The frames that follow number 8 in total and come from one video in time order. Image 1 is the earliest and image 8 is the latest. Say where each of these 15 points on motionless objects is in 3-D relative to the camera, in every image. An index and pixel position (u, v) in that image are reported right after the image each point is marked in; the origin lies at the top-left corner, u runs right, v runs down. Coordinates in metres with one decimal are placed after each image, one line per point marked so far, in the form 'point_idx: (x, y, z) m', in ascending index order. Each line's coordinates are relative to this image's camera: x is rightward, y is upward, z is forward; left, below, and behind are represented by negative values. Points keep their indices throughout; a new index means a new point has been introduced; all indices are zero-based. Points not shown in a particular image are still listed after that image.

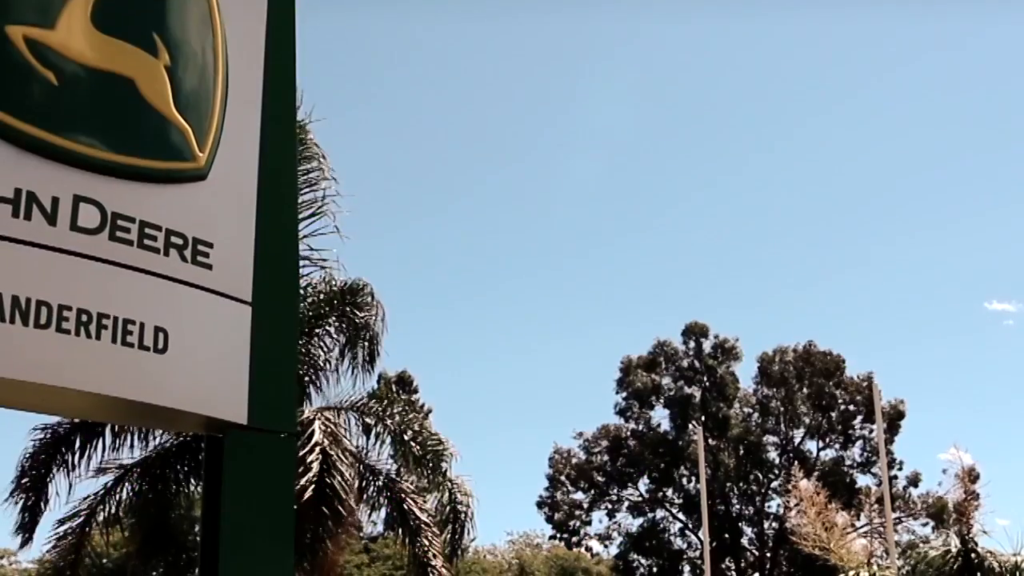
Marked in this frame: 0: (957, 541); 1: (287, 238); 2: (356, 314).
0: (+3.8, -2.2, +14.4) m
1: (-1.4, +0.3, +10.6) m
2: (-1.6, -0.3, +17.4) m
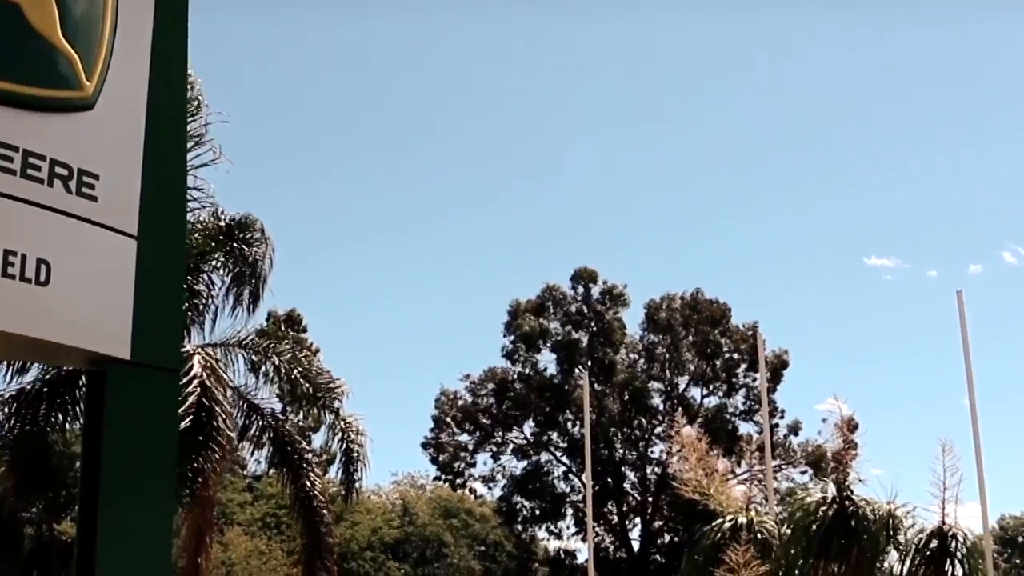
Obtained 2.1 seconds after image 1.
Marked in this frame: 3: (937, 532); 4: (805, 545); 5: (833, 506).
0: (+2.8, -1.7, +14.7) m
1: (-2.1, +0.7, +10.4) m
2: (-2.7, +0.4, +17.2) m
3: (+3.6, -2.1, +14.4) m
4: (+2.5, -2.2, +14.5) m
5: (+2.8, -1.9, +14.6) m
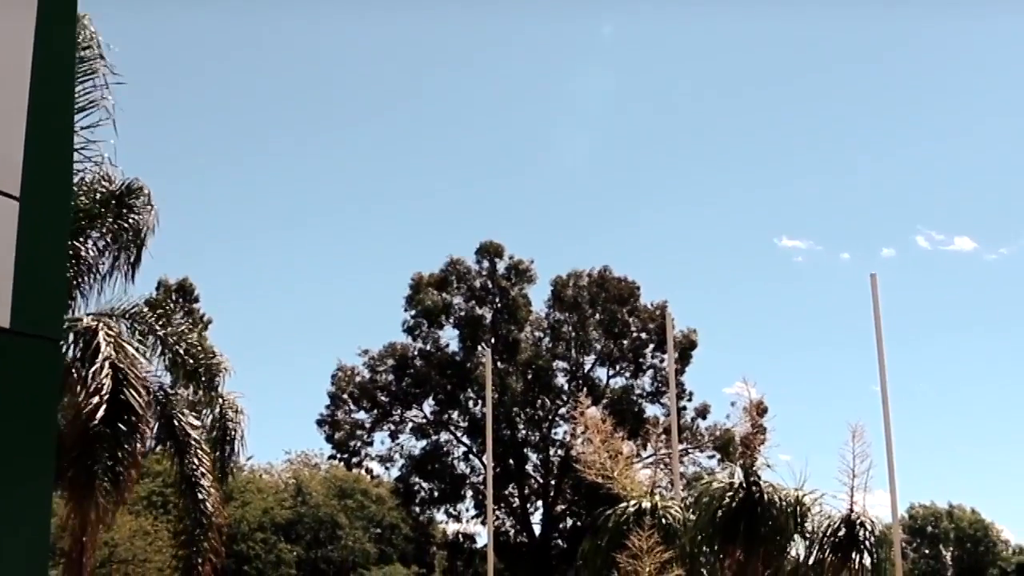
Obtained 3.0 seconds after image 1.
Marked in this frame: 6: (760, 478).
0: (+1.9, -1.6, +14.3) m
1: (-2.7, +0.9, +9.7) m
2: (-3.7, +0.7, +16.5) m
3: (+2.8, -1.9, +14.0) m
4: (+1.6, -2.0, +14.0) m
5: (+1.9, -1.7, +14.1) m
6: (+2.1, -1.6, +14.2) m
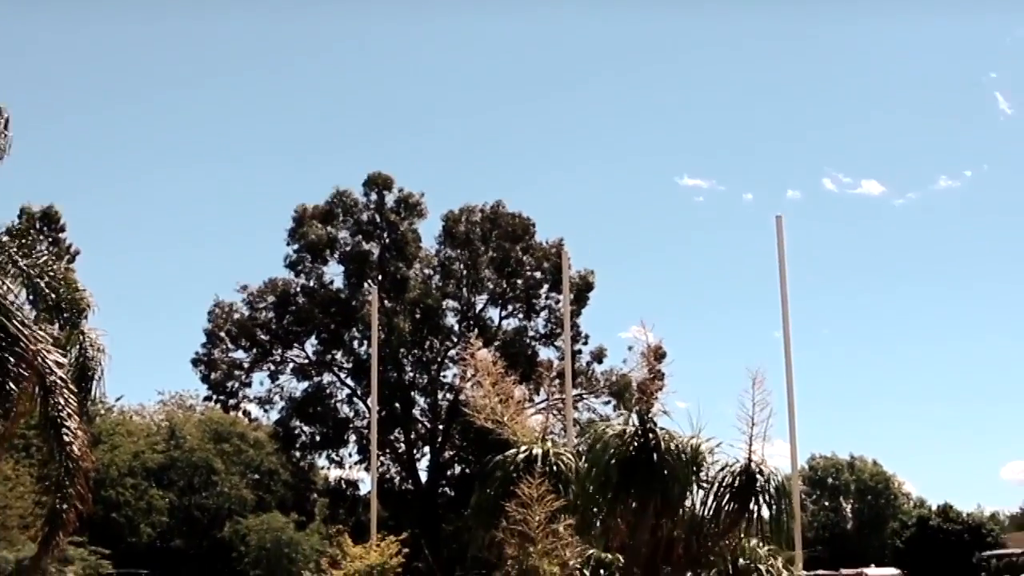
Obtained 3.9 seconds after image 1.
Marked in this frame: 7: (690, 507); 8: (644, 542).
0: (+1.0, -1.1, +13.7) m
1: (-3.3, +1.3, +8.8) m
2: (-4.7, +1.4, +15.5) m
3: (+1.8, -1.5, +13.5) m
4: (+0.7, -1.5, +13.4) m
5: (+1.0, -1.2, +13.5) m
6: (+1.2, -1.1, +13.6) m
7: (+1.4, -1.8, +13.6) m
8: (+1.1, -2.1, +13.7) m
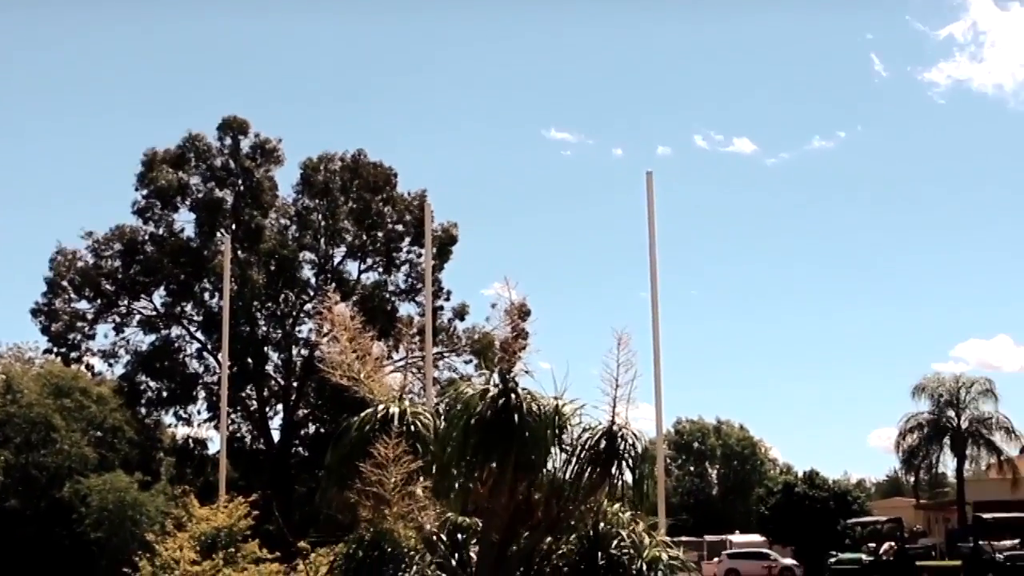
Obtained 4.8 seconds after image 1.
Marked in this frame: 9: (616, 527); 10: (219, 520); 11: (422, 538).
0: (-0.1, -0.7, +13.2) m
1: (-3.9, +1.6, +7.9) m
2: (-5.9, +1.9, +14.5) m
3: (+0.7, -1.1, +13.1) m
4: (-0.4, -1.2, +13.0) m
5: (-0.1, -0.8, +13.1) m
6: (0.0, -0.8, +13.2) m
7: (+0.3, -1.4, +13.2) m
8: (-0.1, -1.7, +13.3) m
9: (+0.8, -1.9, +13.4) m
10: (-2.9, -2.3, +16.5) m
11: (-0.7, -1.9, +13.1) m
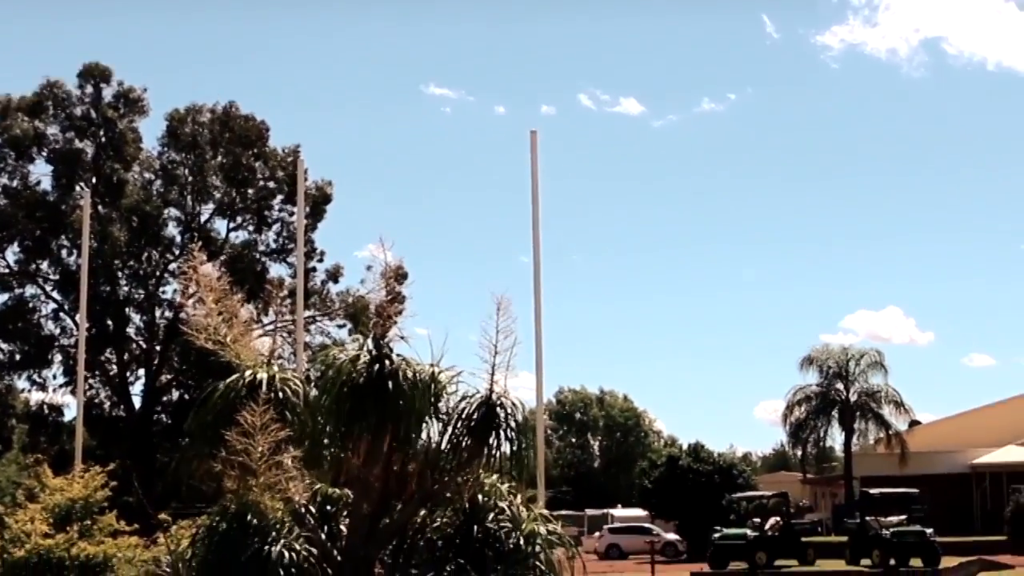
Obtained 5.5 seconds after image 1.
0: (-1.0, -0.4, +12.6) m
1: (-4.4, +1.9, +7.0) m
2: (-6.9, +2.3, +13.4) m
3: (-0.2, -0.9, +12.6) m
4: (-1.3, -0.9, +12.4) m
5: (-1.0, -0.6, +12.5) m
6: (-0.9, -0.5, +12.6) m
7: (-0.7, -1.2, +12.6) m
8: (-1.0, -1.4, +12.7) m
9: (-0.1, -1.6, +12.9) m
10: (-4.1, -1.9, +15.7) m
11: (-1.7, -1.7, +12.5) m
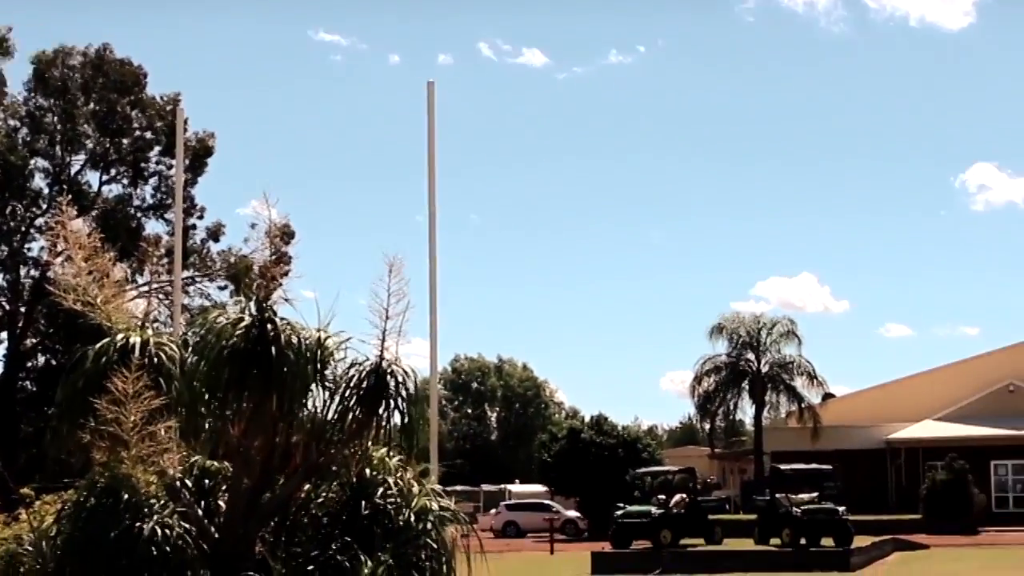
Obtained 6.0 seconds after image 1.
0: (-1.8, -0.2, +11.8) m
1: (-4.8, +2.1, +5.9) m
2: (-7.6, +2.6, +12.1) m
3: (-1.0, -0.6, +11.8) m
4: (-2.0, -0.6, +11.5) m
5: (-1.8, -0.3, +11.7) m
6: (-1.6, -0.2, +11.8) m
7: (-1.4, -0.9, +11.8) m
8: (-1.8, -1.1, +11.9) m
9: (-0.9, -1.3, +12.2) m
10: (-5.0, -1.5, +14.7) m
11: (-2.4, -1.4, +11.7) m
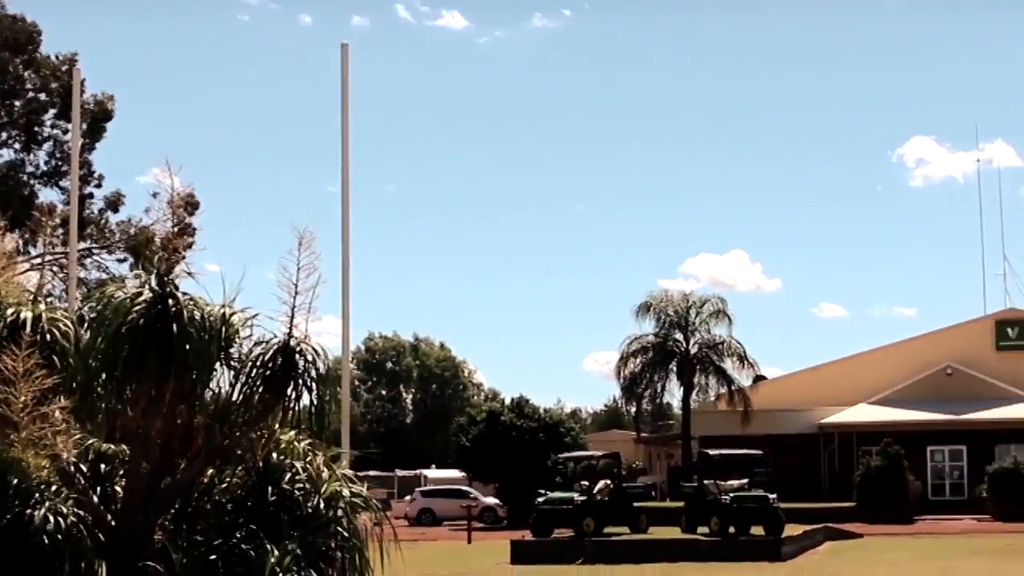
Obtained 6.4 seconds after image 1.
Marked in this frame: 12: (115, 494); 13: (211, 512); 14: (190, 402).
0: (-2.3, 0.0, +11.1) m
1: (-5.0, +2.2, +5.1) m
2: (-8.1, +2.9, +11.1) m
3: (-1.5, -0.4, +11.2) m
4: (-2.6, -0.4, +10.8) m
5: (-2.3, -0.1, +11.0) m
6: (-2.2, 0.0, +11.1) m
7: (-2.0, -0.7, +11.2) m
8: (-2.4, -0.9, +11.2) m
9: (-1.5, -1.2, +11.5) m
10: (-5.7, -1.3, +13.9) m
11: (-3.0, -1.2, +11.0) m
12: (-2.7, -1.4, +11.5) m
13: (-2.0, -1.5, +11.4) m
14: (-2.1, -0.7, +11.0) m
